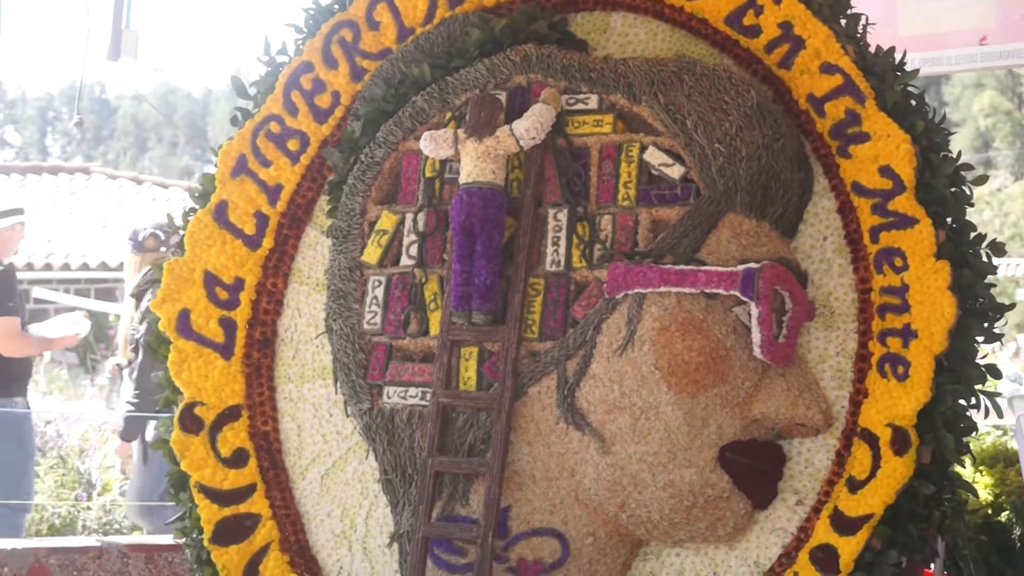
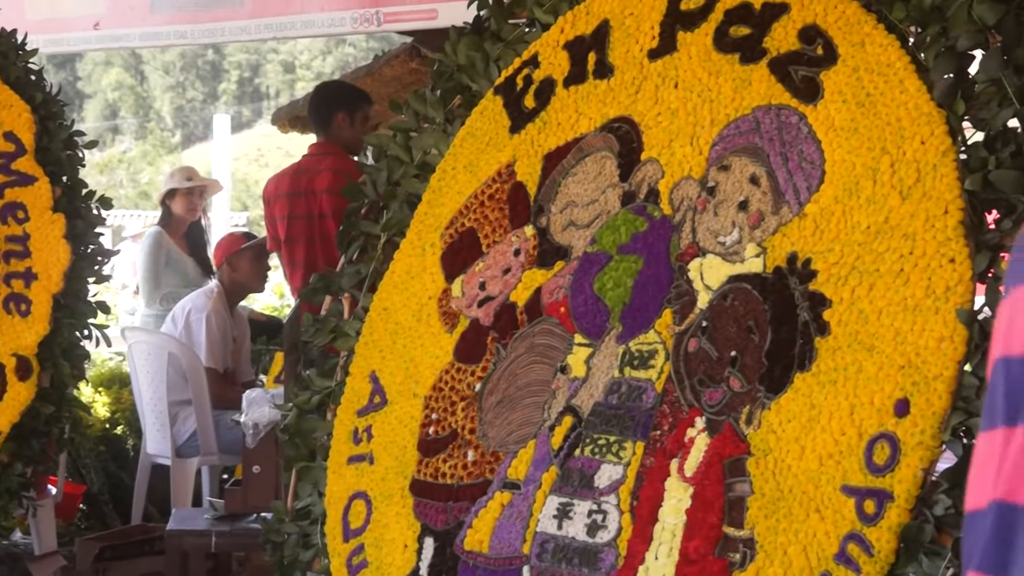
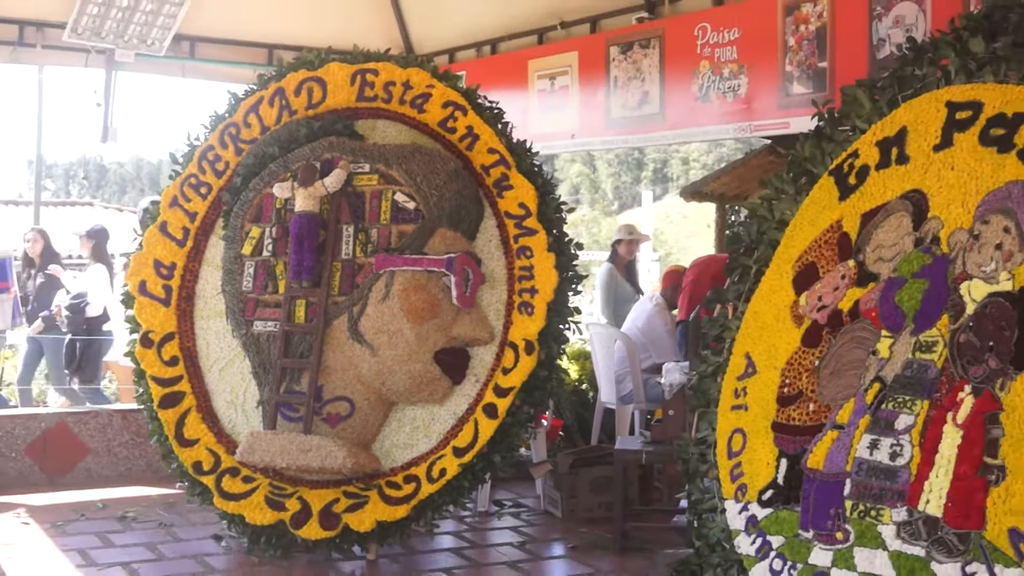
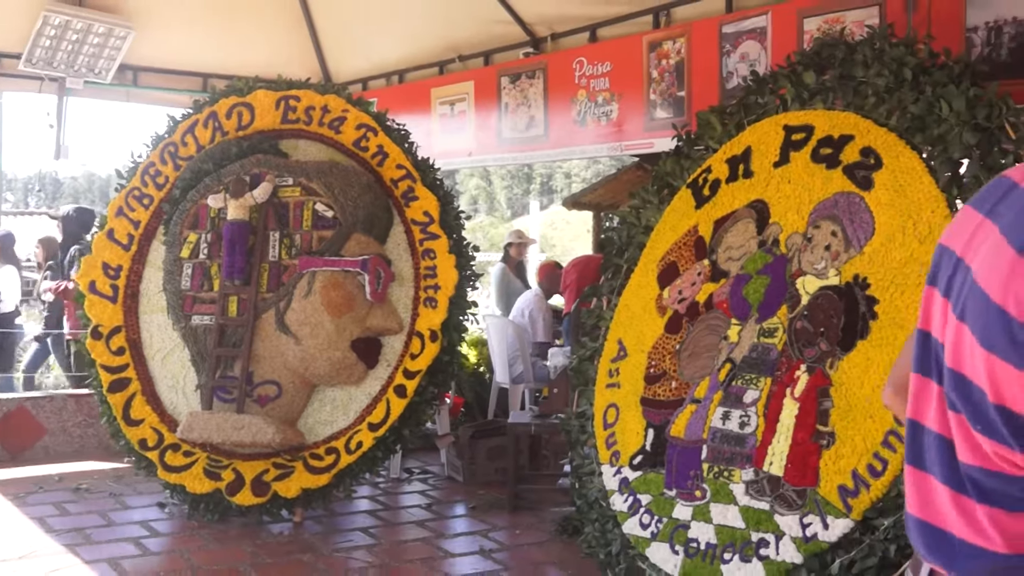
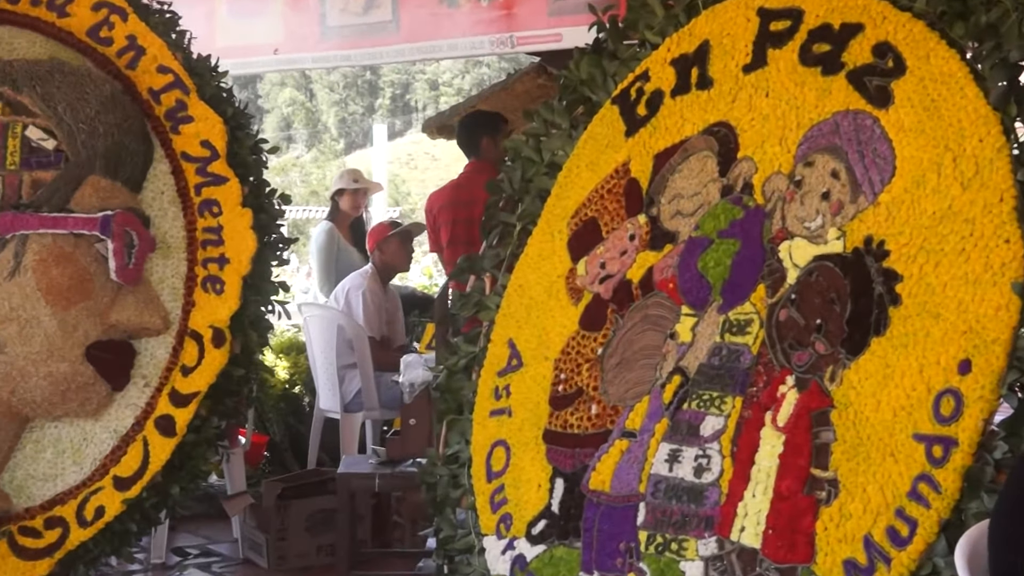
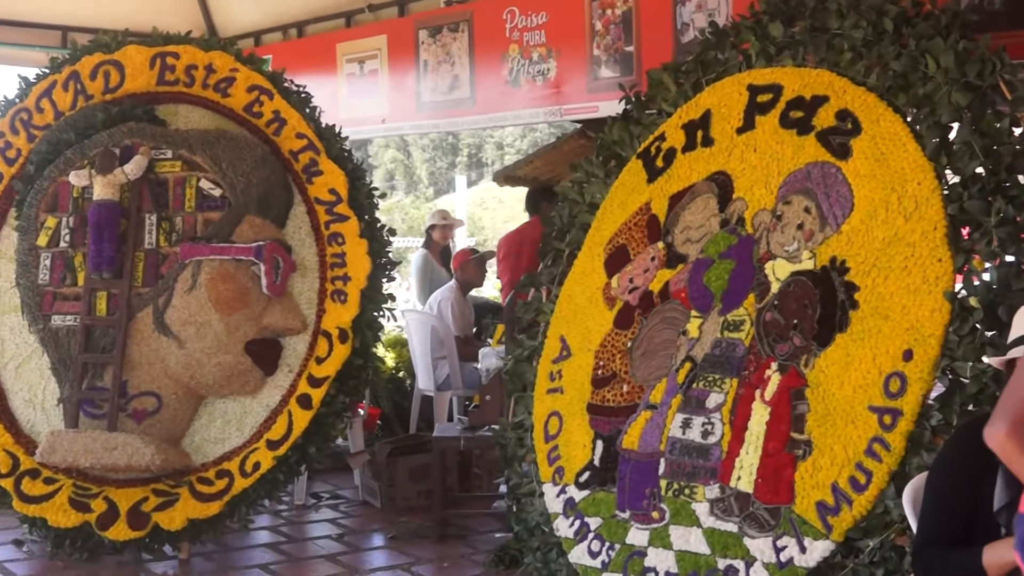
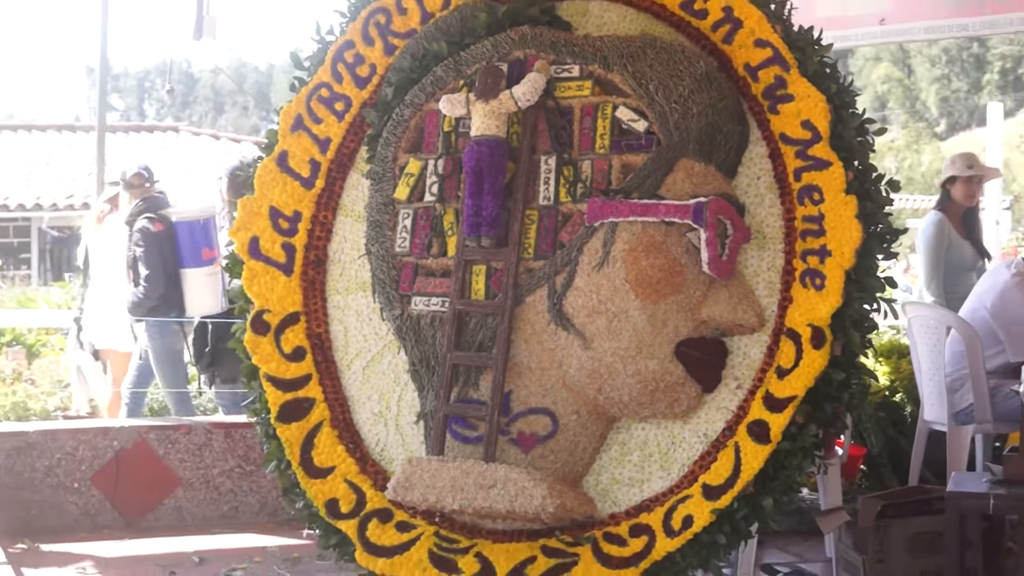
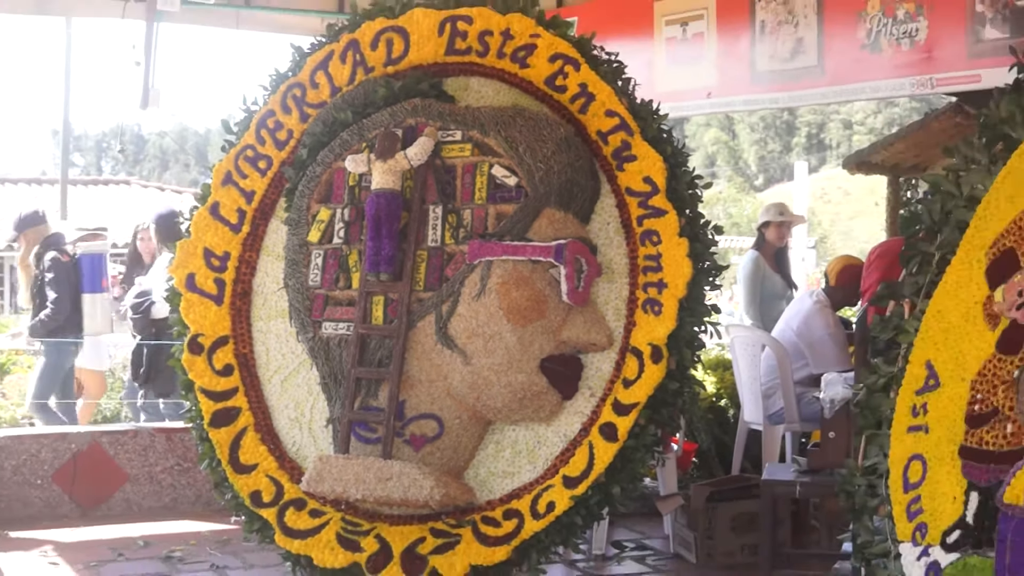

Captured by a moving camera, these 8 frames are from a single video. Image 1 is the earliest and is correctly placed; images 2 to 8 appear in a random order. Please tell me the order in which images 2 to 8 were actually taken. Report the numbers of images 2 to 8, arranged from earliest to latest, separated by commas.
7, 8, 3, 4, 6, 5, 2
